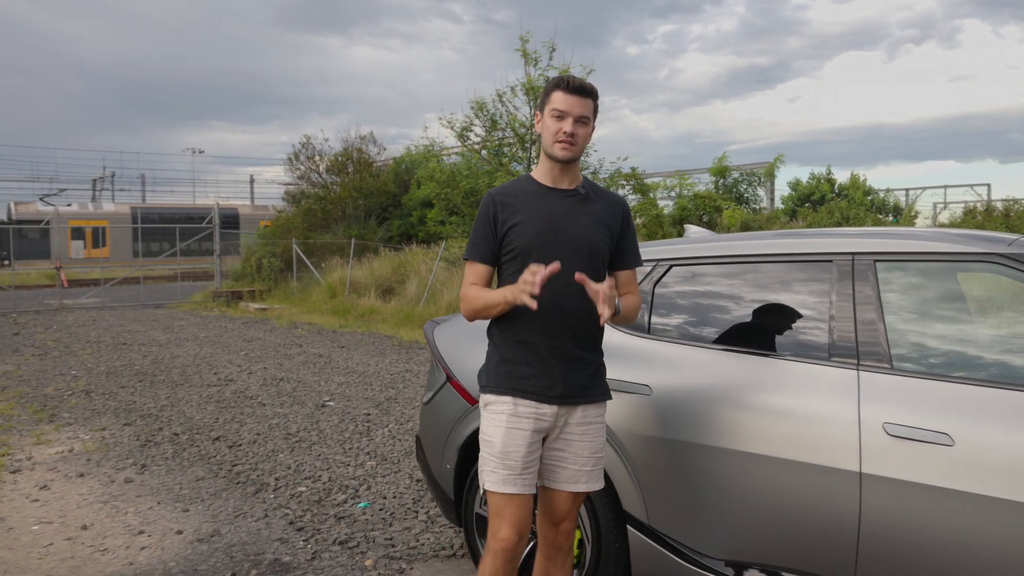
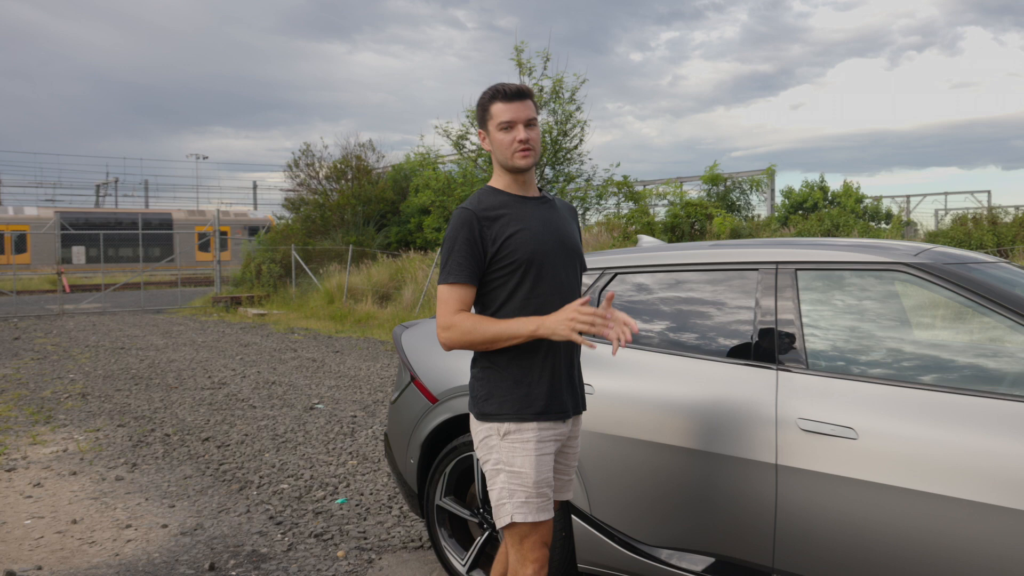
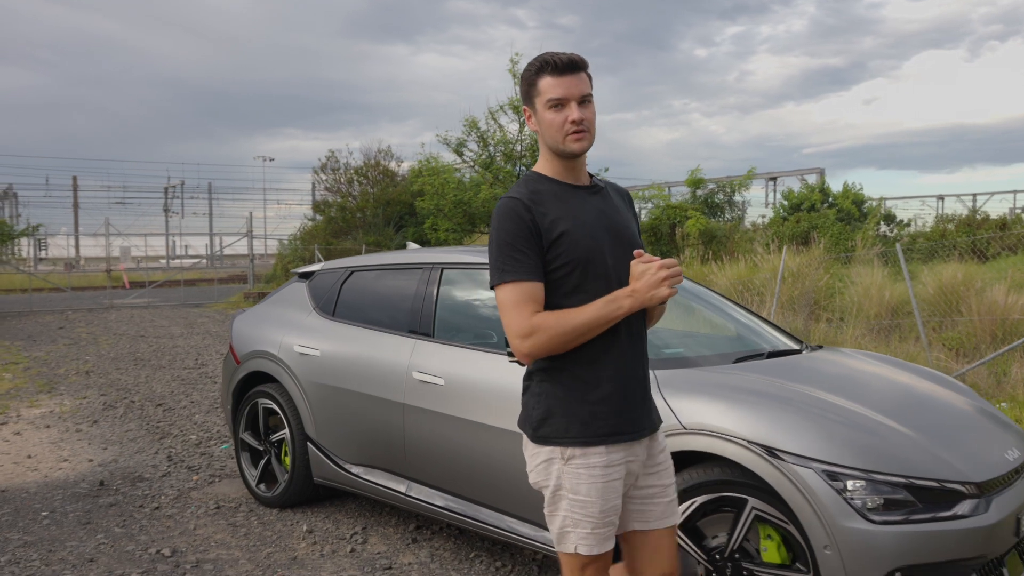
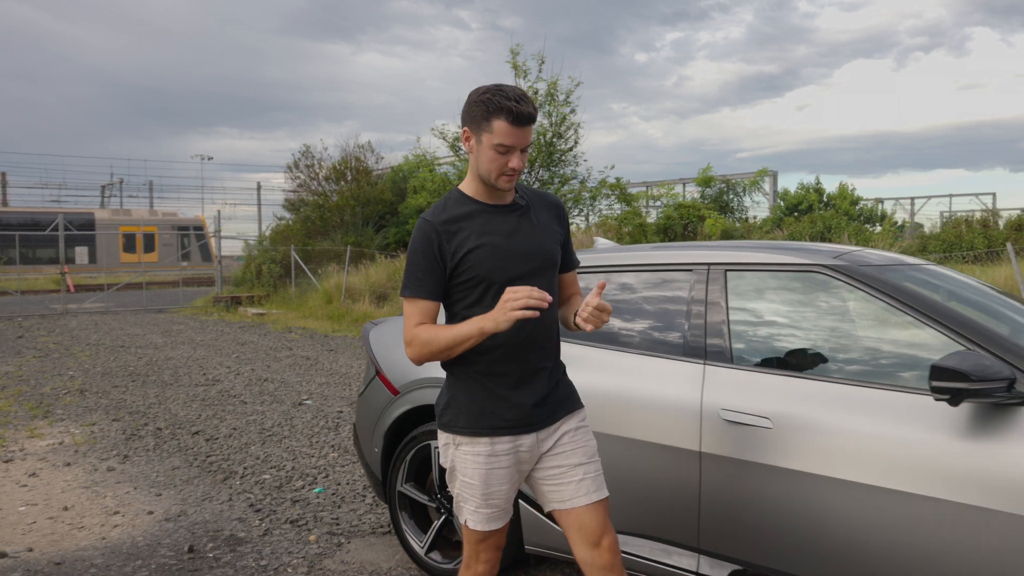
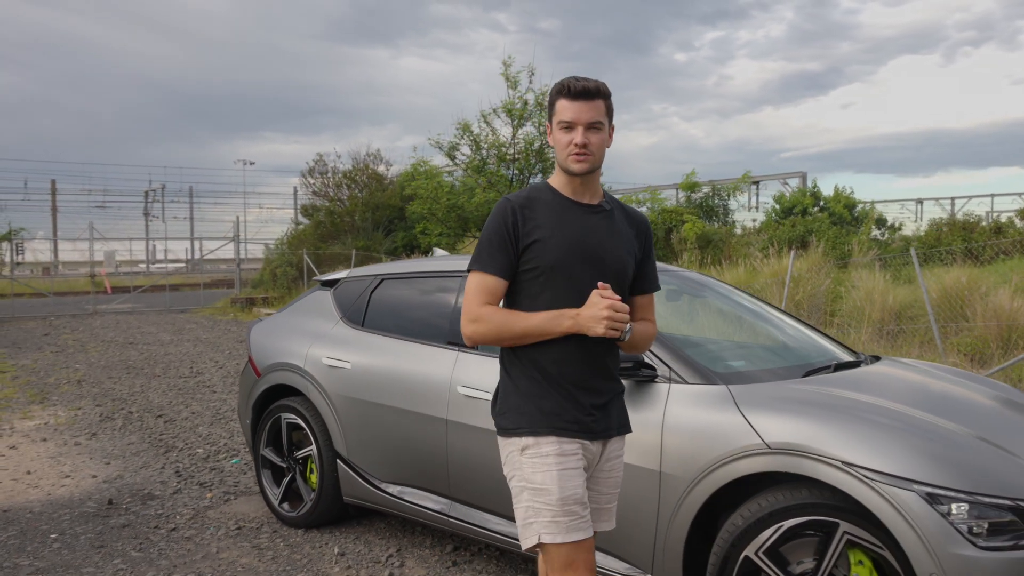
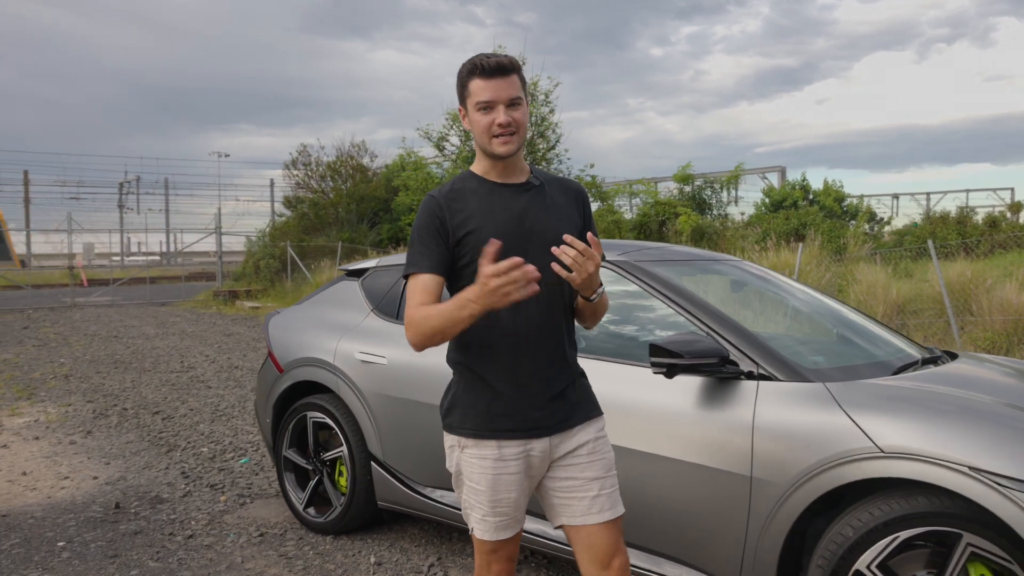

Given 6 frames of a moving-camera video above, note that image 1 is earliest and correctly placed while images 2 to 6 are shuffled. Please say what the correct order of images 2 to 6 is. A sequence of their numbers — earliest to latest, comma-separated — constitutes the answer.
2, 4, 6, 5, 3
